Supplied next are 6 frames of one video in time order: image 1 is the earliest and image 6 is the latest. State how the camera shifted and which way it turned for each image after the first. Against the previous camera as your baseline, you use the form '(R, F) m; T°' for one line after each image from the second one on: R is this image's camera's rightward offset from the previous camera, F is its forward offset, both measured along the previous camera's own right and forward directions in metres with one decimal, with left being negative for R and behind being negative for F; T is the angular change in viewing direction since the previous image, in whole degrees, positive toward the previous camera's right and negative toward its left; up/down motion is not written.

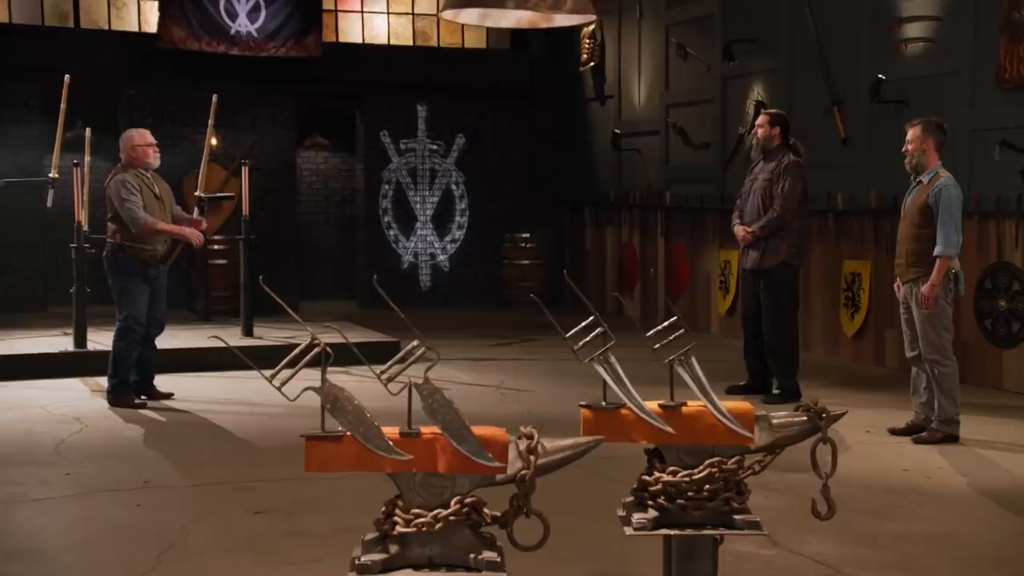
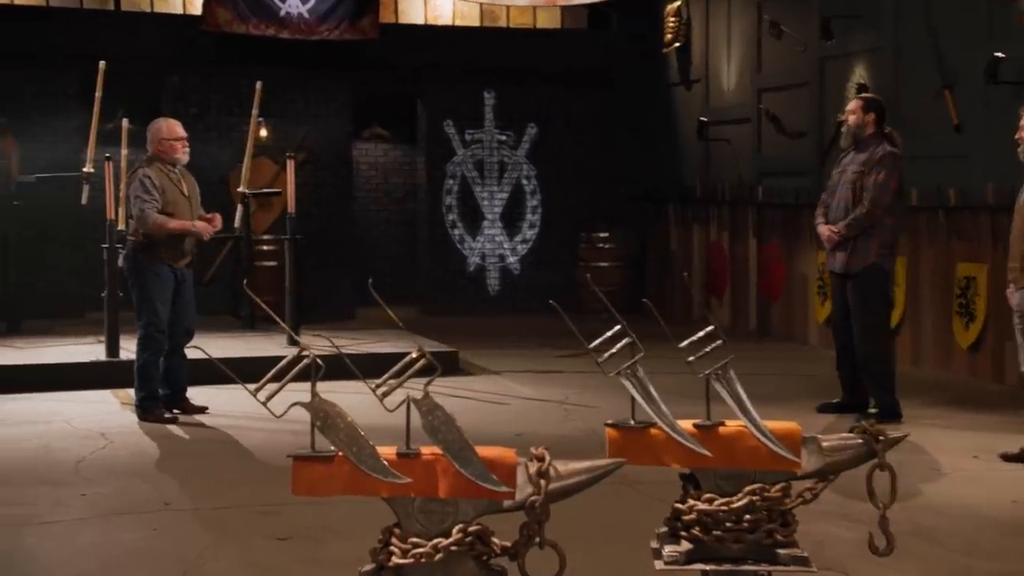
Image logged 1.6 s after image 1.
(+0.7, +1.1) m; -6°
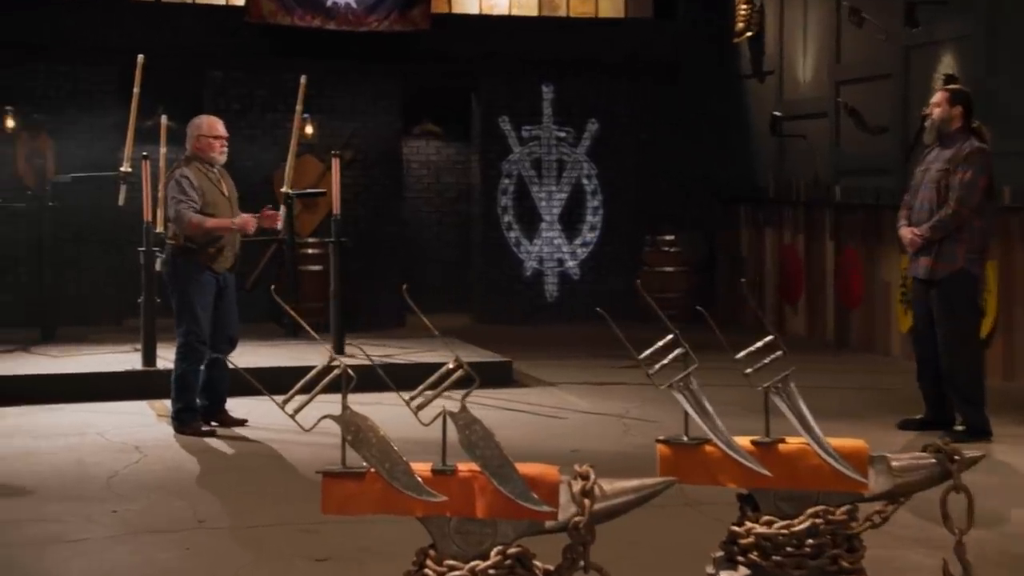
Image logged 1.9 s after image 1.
(+0.1, +0.7) m; -3°
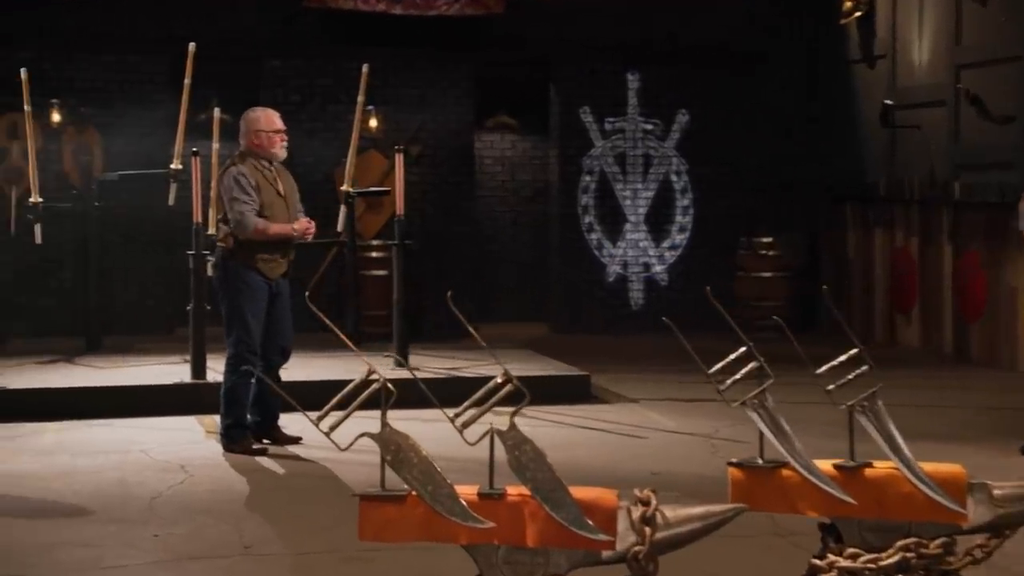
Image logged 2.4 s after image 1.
(+0.1, +1.0) m; -3°
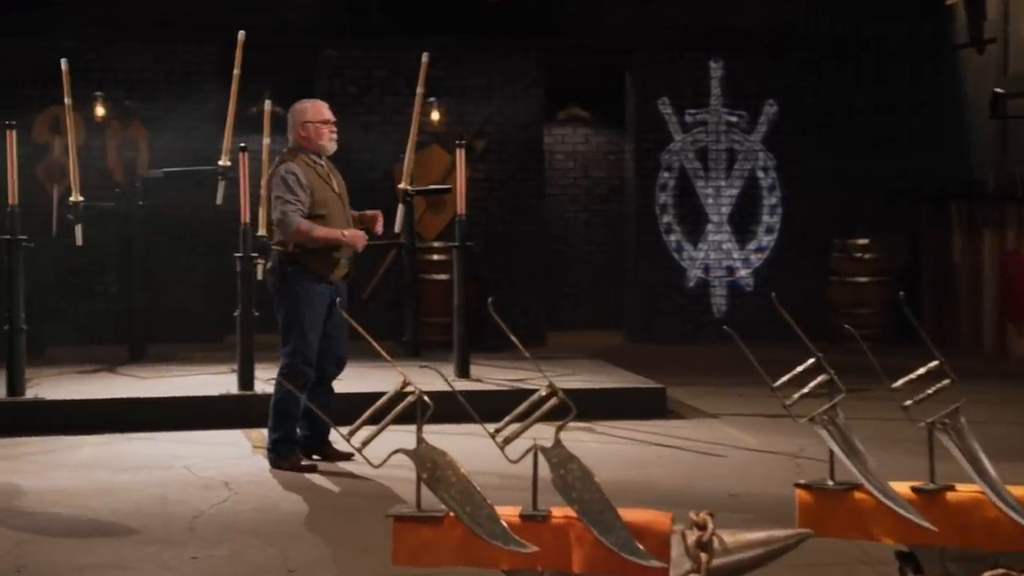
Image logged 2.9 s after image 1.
(0.0, +0.8) m; -3°
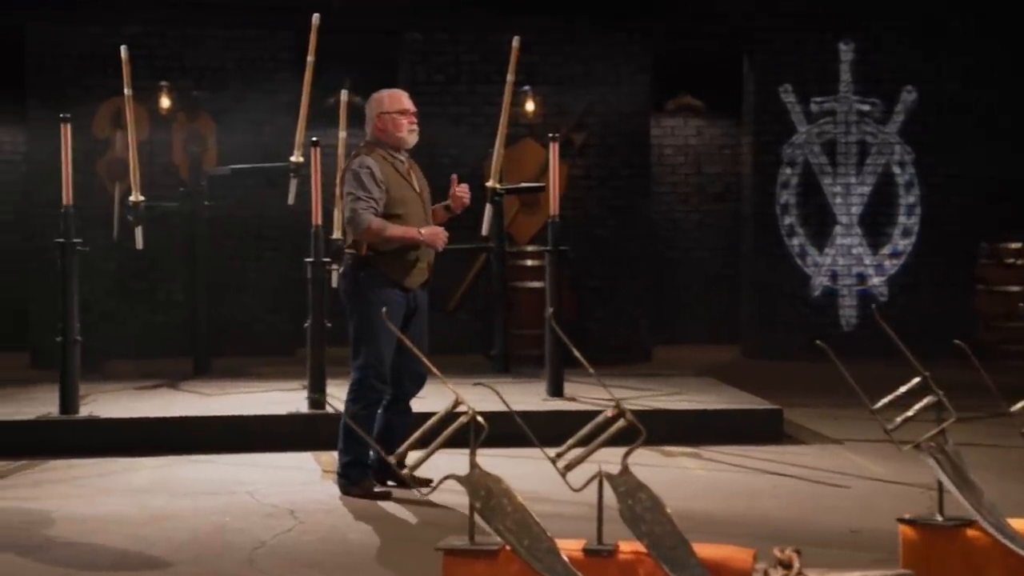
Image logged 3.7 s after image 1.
(0.0, +1.0) m; -4°
